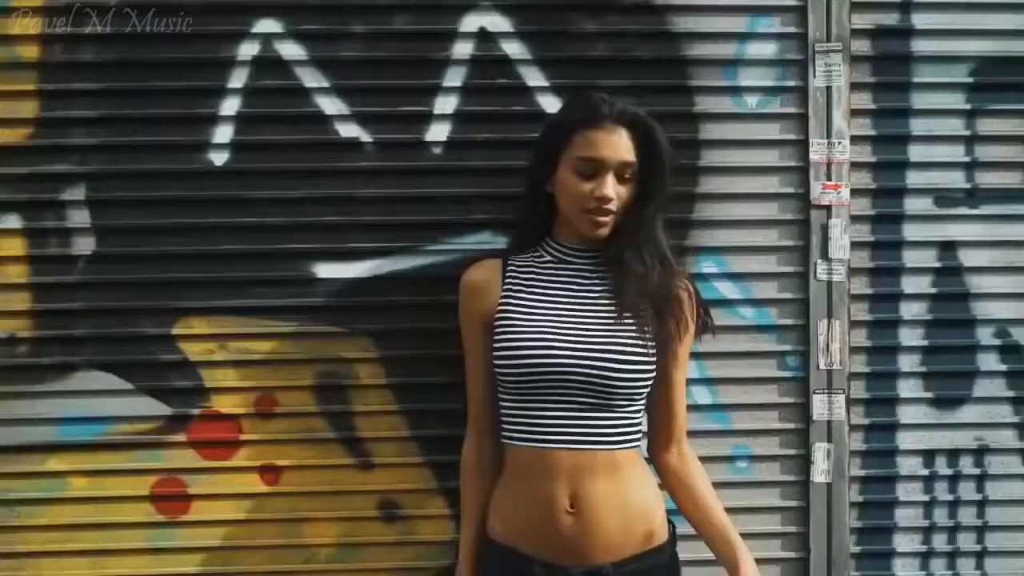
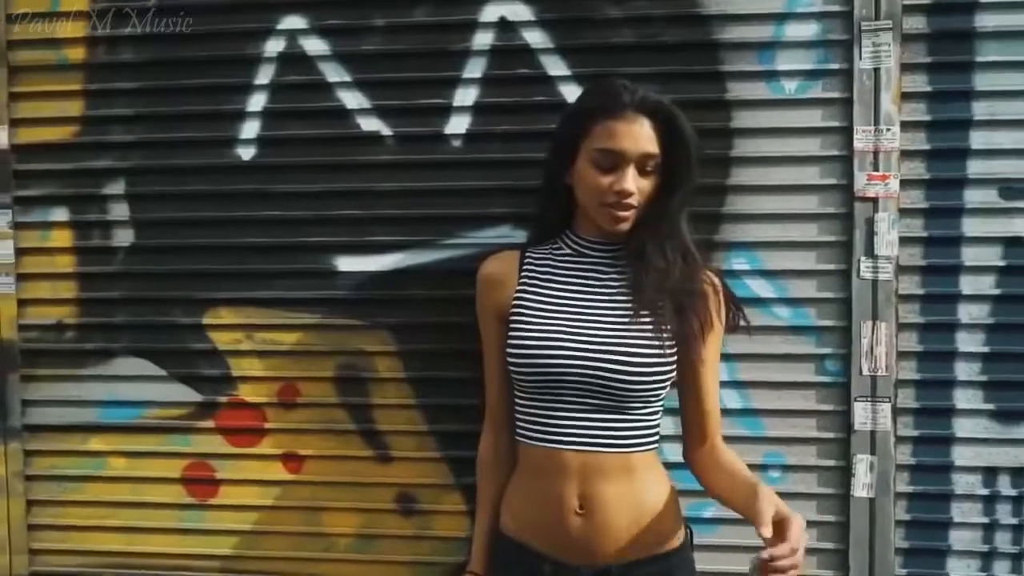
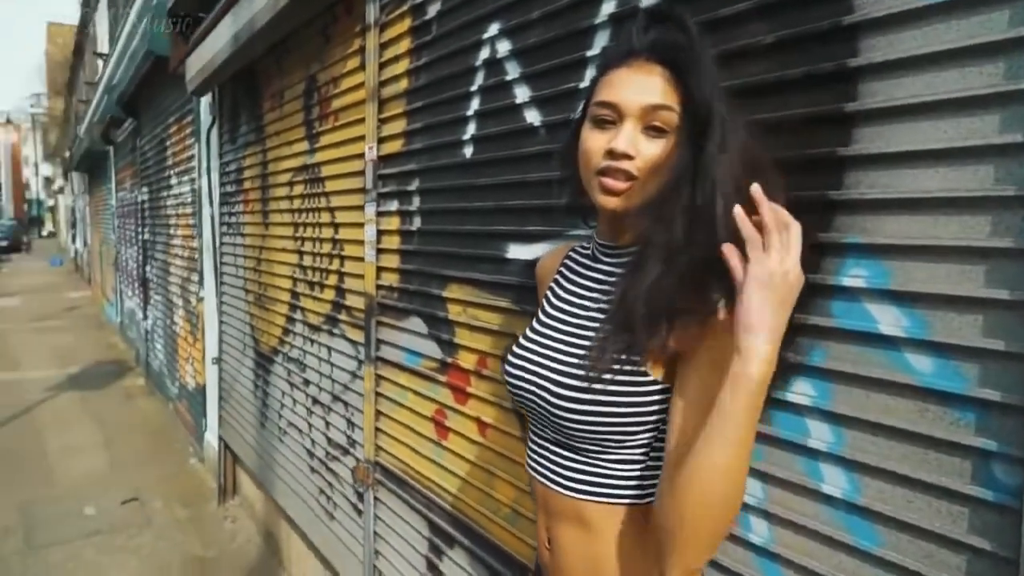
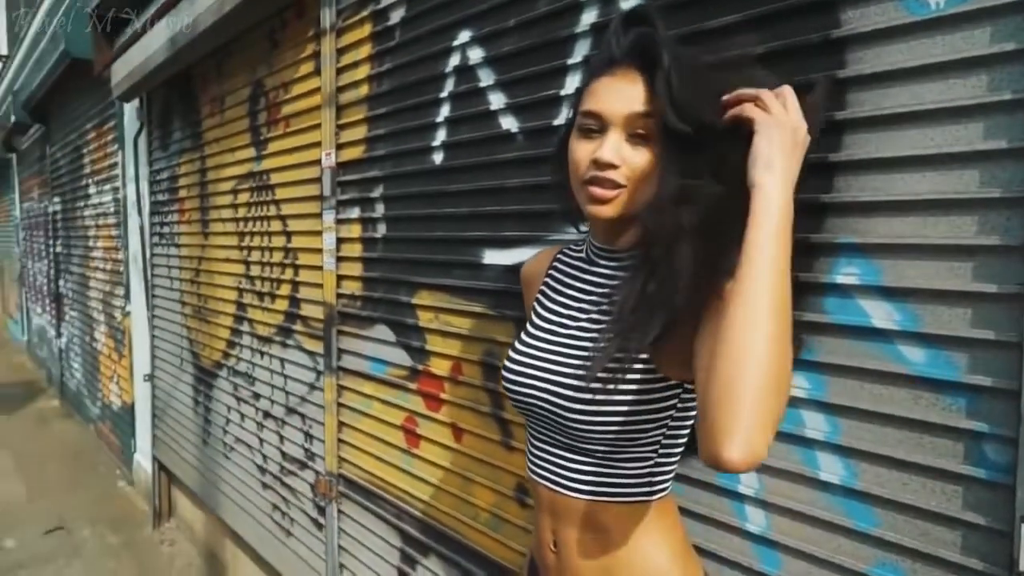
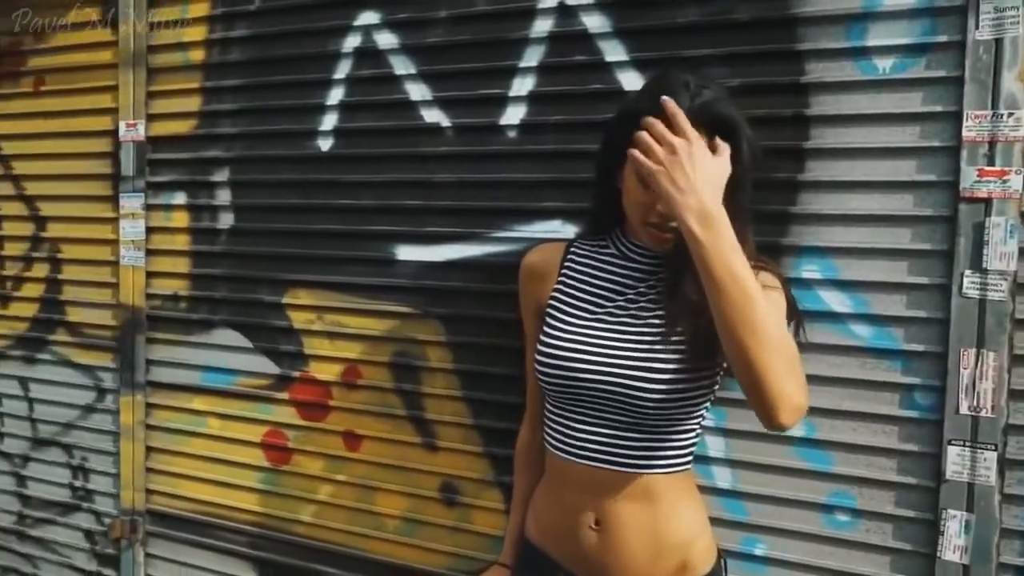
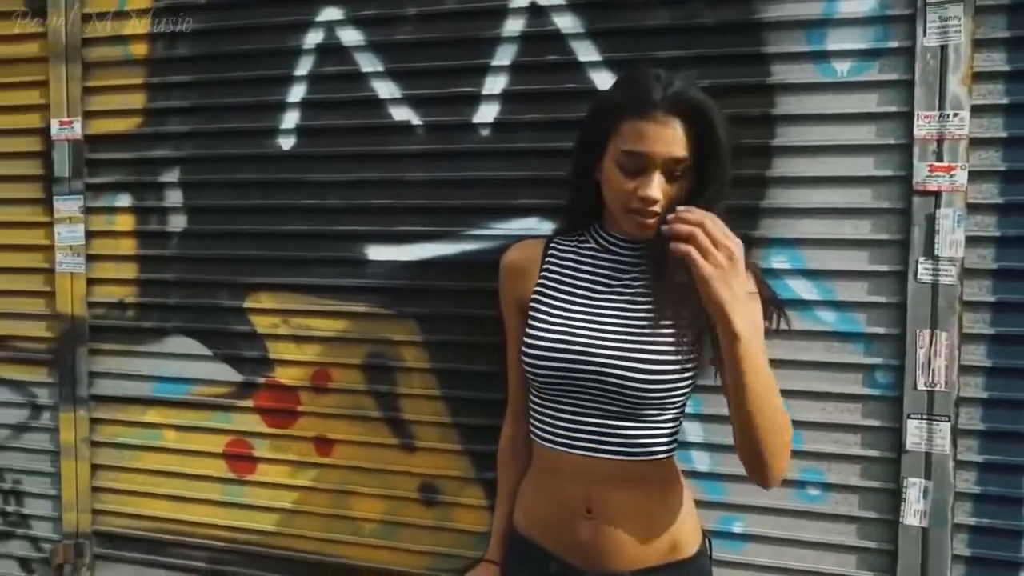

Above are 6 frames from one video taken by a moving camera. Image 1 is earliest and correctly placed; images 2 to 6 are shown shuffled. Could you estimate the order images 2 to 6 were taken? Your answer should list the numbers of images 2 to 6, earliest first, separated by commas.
2, 6, 5, 4, 3
